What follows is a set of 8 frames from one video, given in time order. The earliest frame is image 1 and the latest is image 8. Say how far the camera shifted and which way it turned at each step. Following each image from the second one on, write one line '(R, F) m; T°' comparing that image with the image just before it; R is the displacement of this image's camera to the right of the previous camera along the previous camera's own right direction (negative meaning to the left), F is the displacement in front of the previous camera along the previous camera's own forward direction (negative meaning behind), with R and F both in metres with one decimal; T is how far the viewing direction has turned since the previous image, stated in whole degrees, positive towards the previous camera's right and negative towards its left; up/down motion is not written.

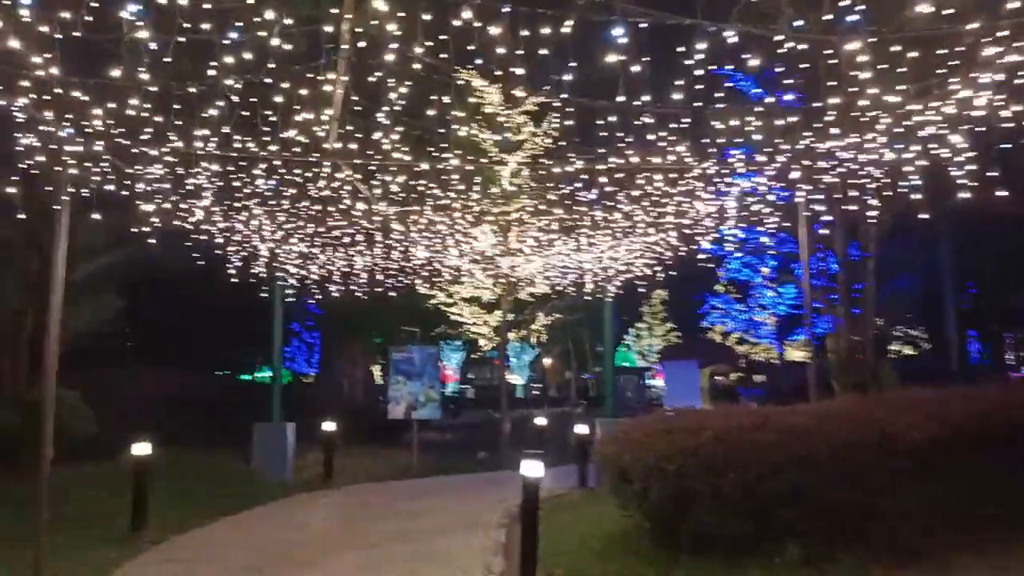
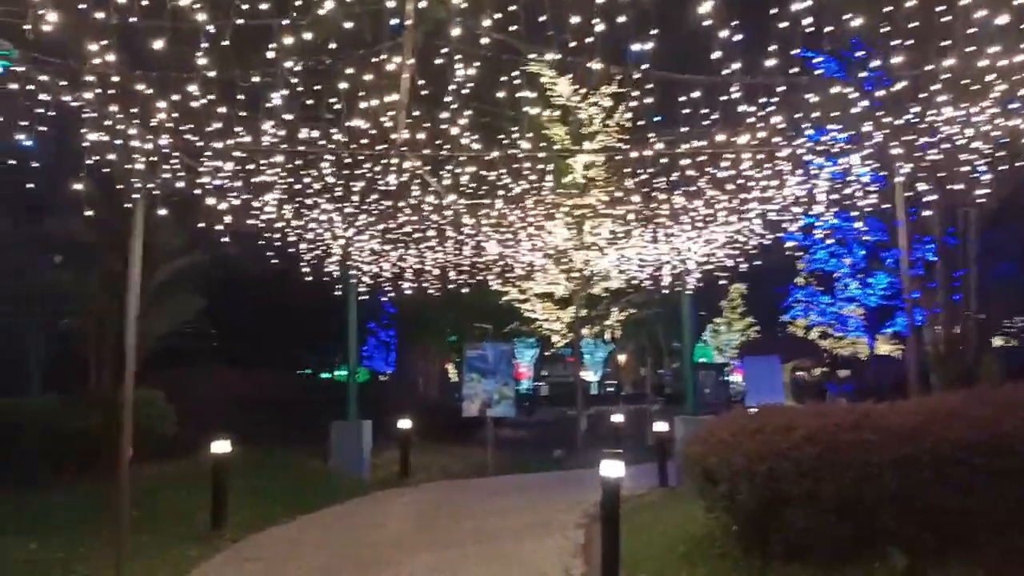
(0.0, +0.4) m; -5°
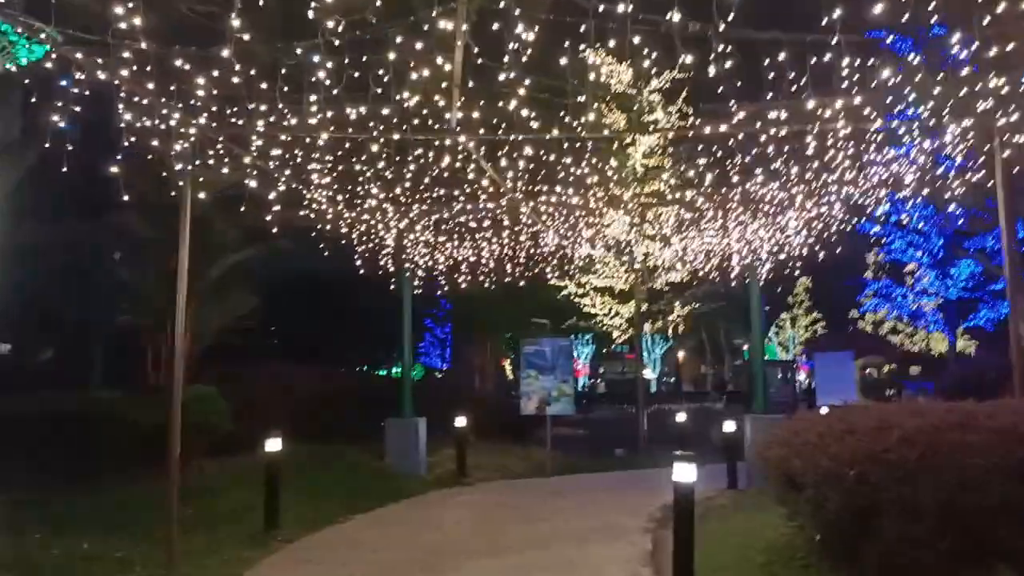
(-0.1, +0.5) m; -4°
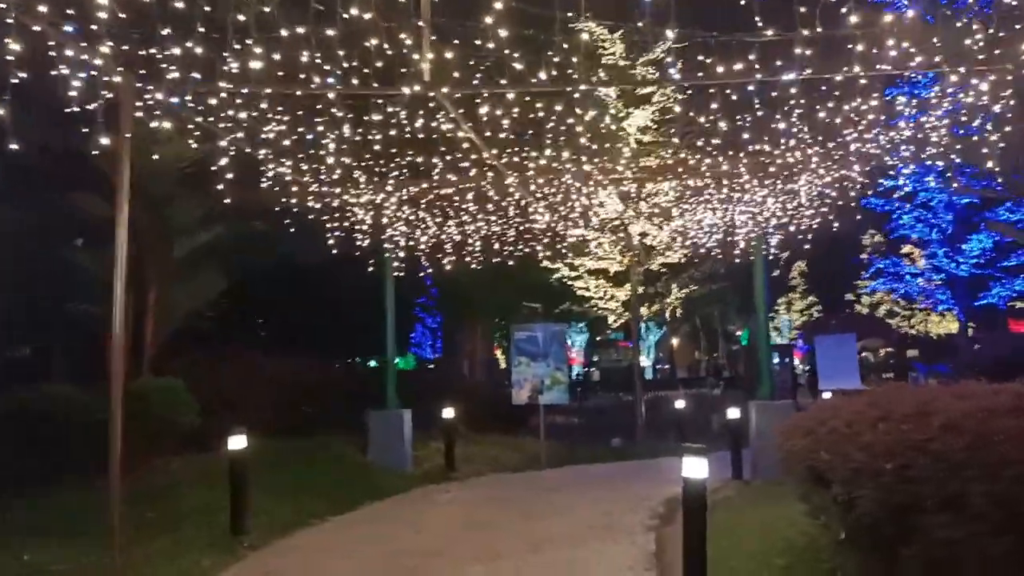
(+0.1, +1.0) m; 0°
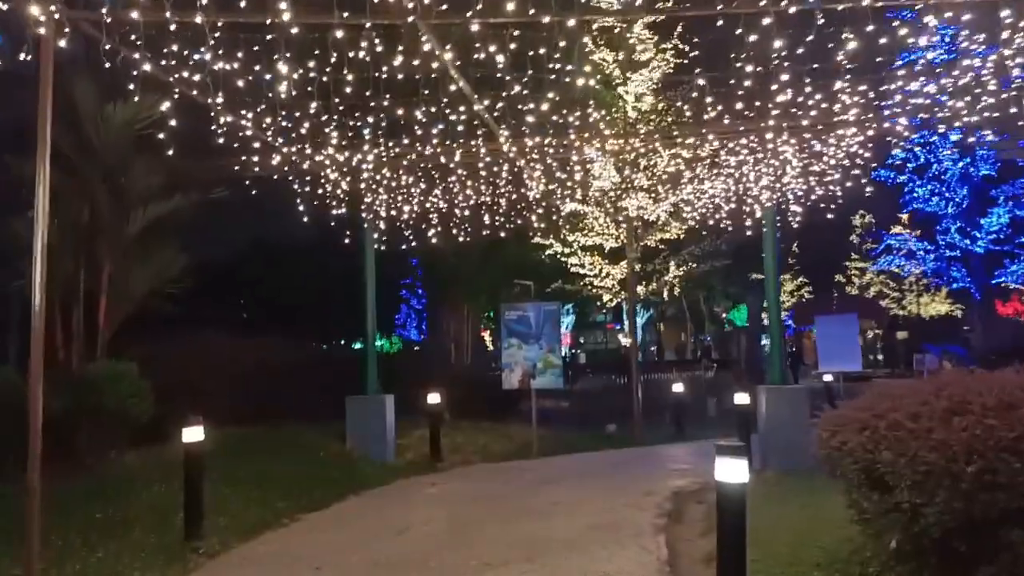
(-0.1, +1.2) m; +1°
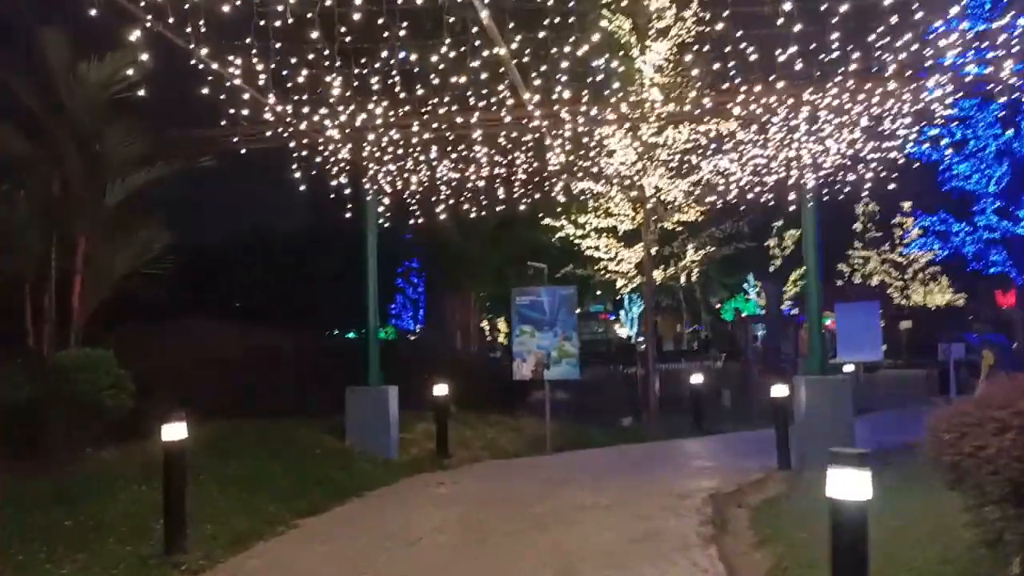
(-0.3, +1.2) m; 0°
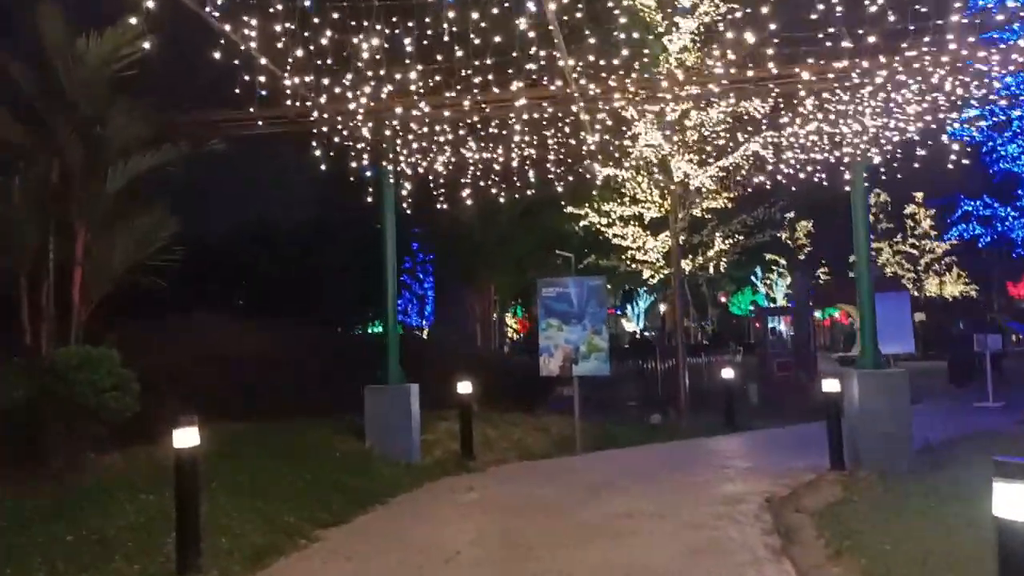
(-0.4, +0.8) m; 0°
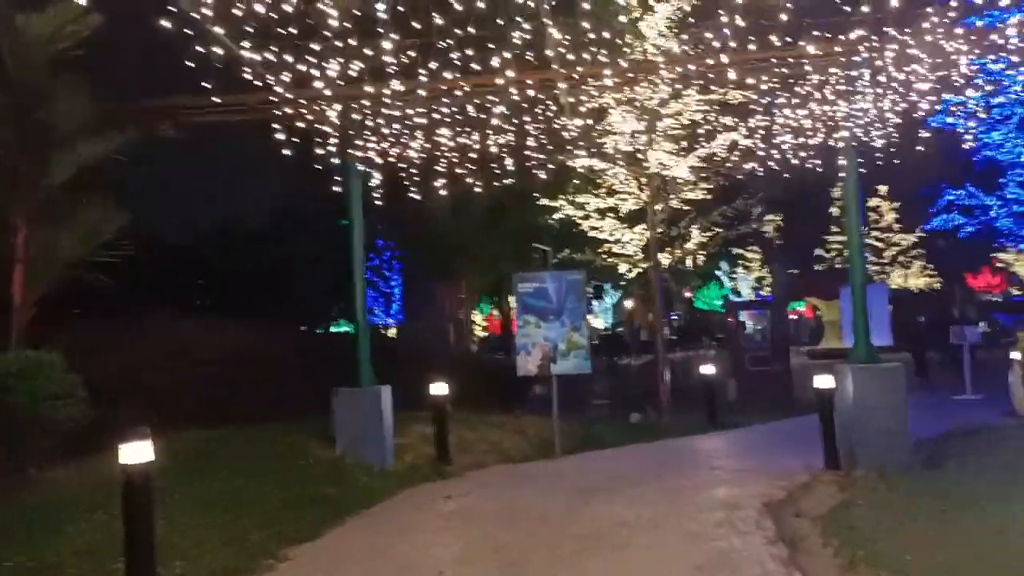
(-0.2, +0.7) m; +2°
